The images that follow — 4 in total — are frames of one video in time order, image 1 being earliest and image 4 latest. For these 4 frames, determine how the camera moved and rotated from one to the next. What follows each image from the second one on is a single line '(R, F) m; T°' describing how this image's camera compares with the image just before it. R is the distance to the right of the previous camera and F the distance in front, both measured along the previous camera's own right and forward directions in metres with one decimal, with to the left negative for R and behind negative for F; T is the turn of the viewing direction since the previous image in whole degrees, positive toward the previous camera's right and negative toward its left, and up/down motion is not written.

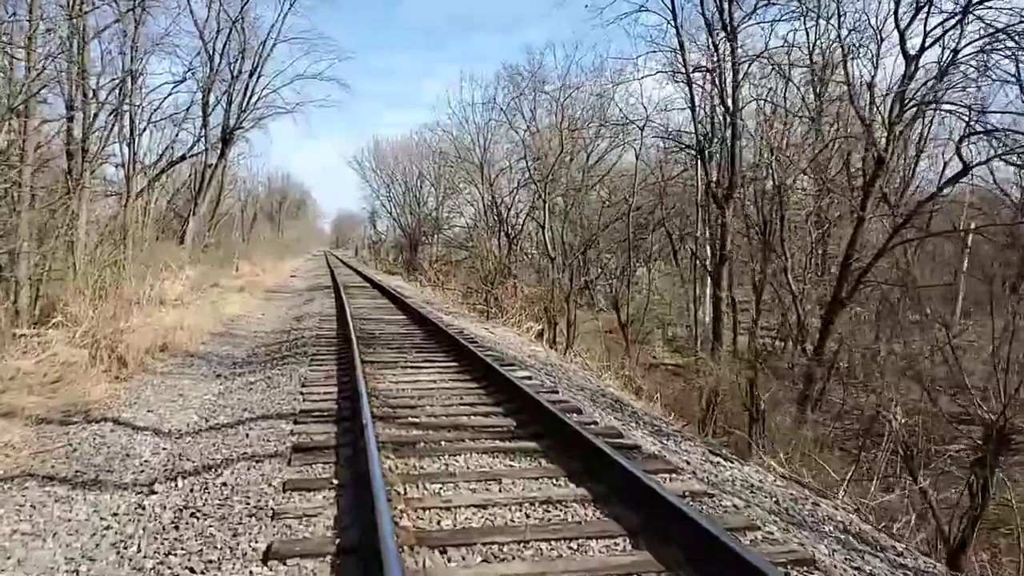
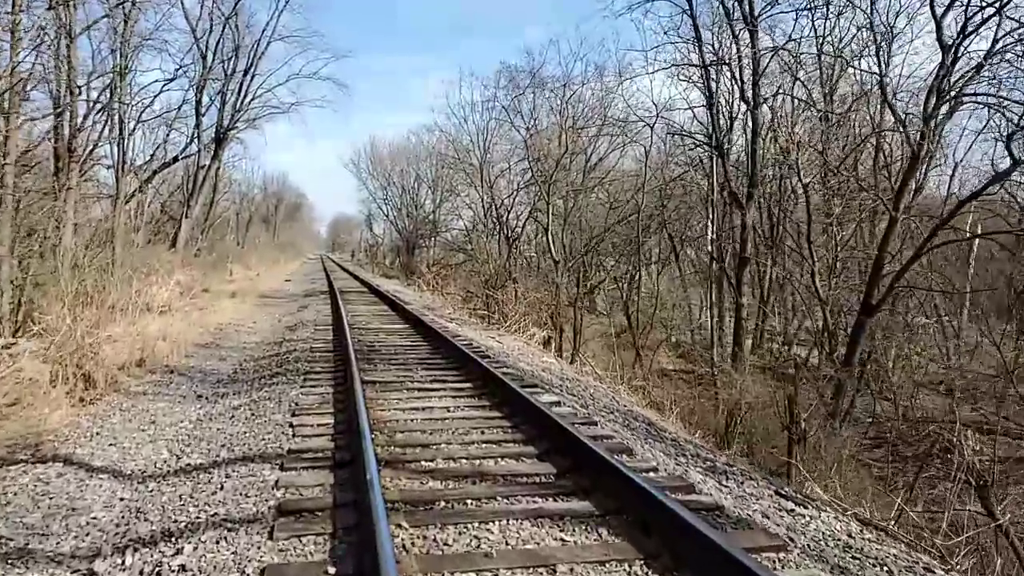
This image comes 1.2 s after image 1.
(-0.2, +0.9) m; 0°
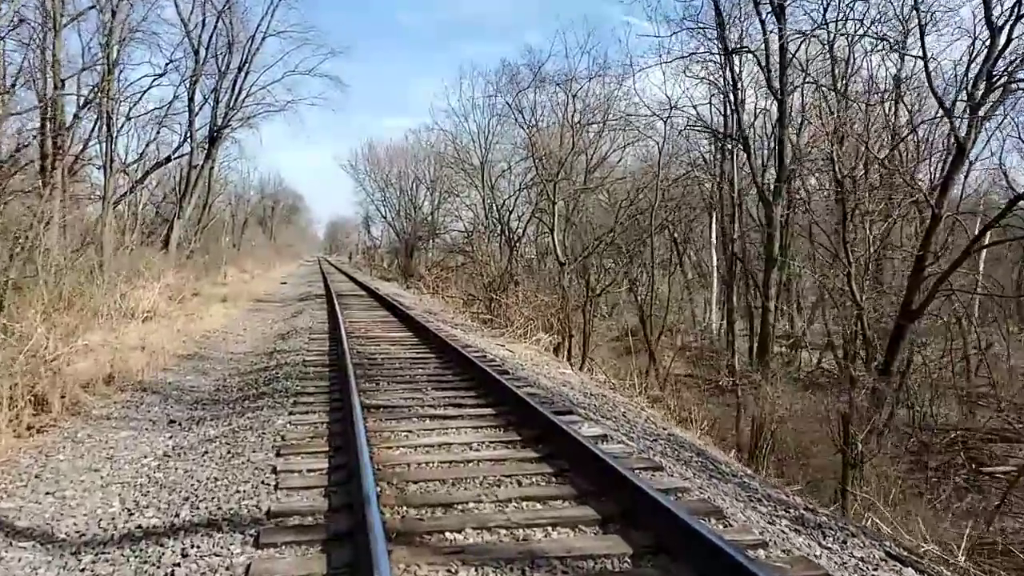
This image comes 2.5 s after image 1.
(-0.2, +1.0) m; 0°
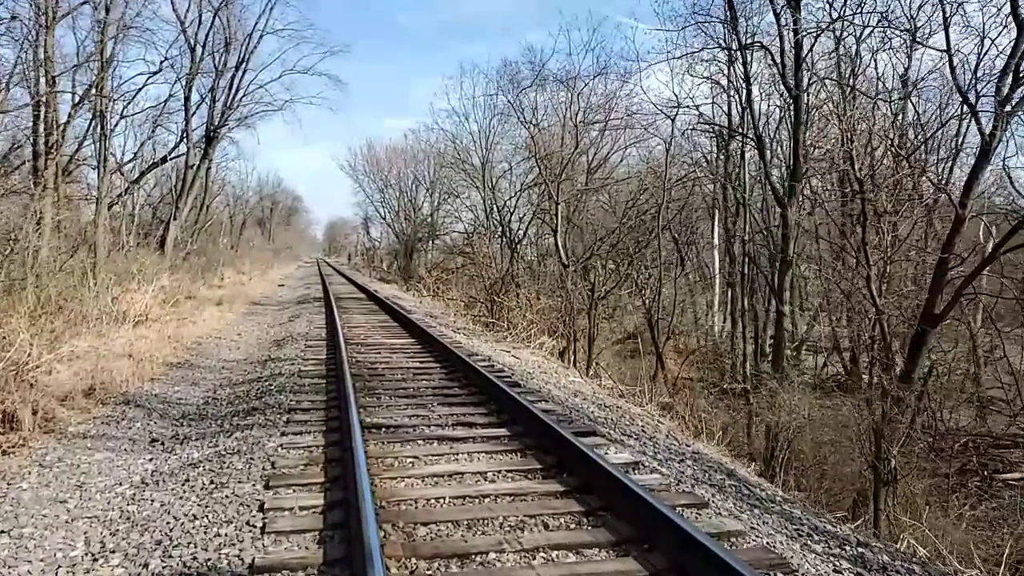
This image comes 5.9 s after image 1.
(-0.1, +0.5) m; 0°
